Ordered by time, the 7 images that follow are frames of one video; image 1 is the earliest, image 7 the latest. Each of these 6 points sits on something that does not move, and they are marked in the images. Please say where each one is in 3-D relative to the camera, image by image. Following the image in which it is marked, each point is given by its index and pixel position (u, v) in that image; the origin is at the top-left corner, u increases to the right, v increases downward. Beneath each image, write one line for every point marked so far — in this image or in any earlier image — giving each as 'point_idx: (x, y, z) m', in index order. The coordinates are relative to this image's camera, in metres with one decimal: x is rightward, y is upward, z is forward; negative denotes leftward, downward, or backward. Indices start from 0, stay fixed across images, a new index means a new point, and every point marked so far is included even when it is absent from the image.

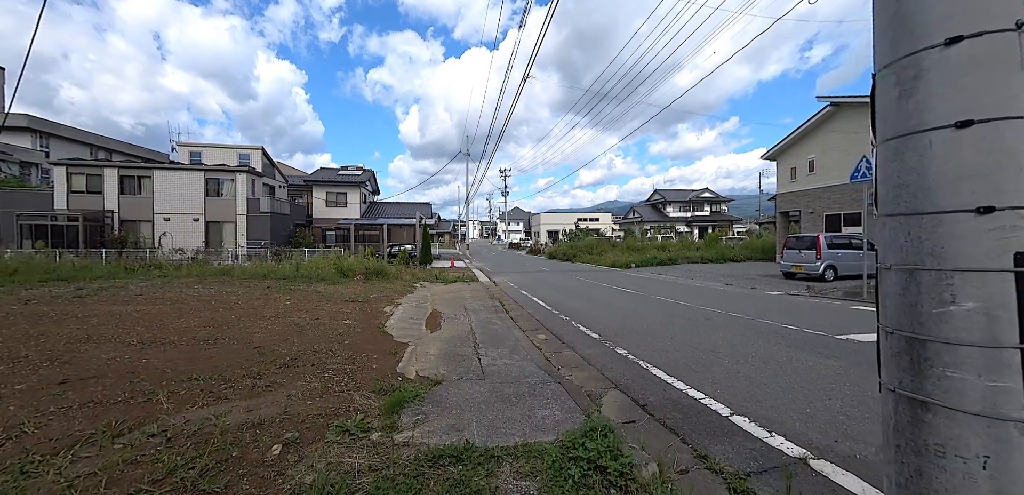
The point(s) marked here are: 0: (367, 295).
0: (-3.6, -1.2, +9.1) m
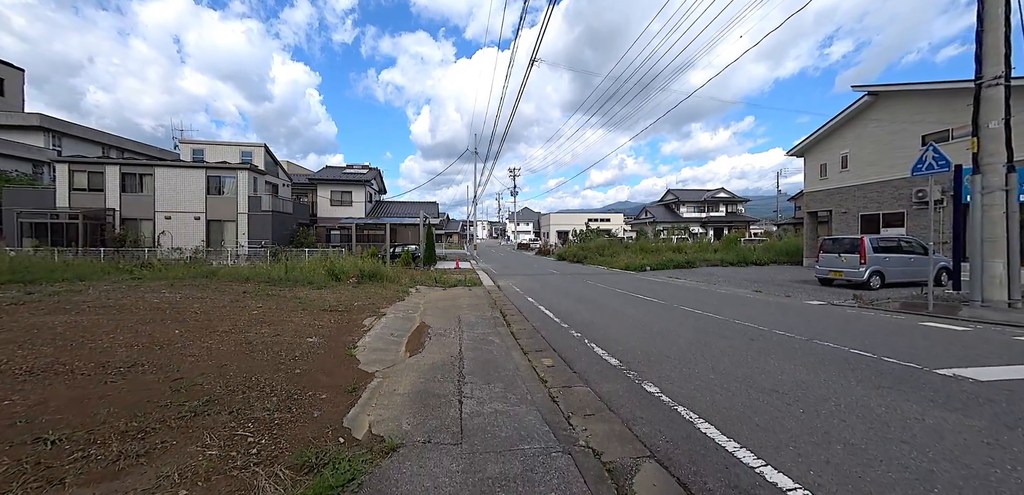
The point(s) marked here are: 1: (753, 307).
0: (-3.5, -1.2, +8.1) m
1: (+5.8, -1.4, +9.0) m
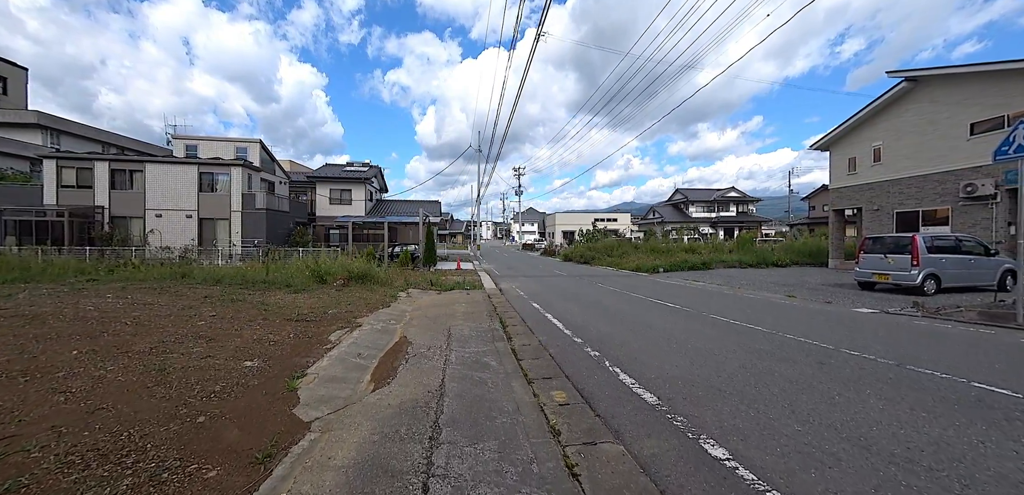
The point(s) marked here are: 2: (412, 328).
0: (-3.5, -1.2, +6.9) m
1: (+5.9, -1.4, +7.7) m
2: (-1.6, -1.3, +5.9) m
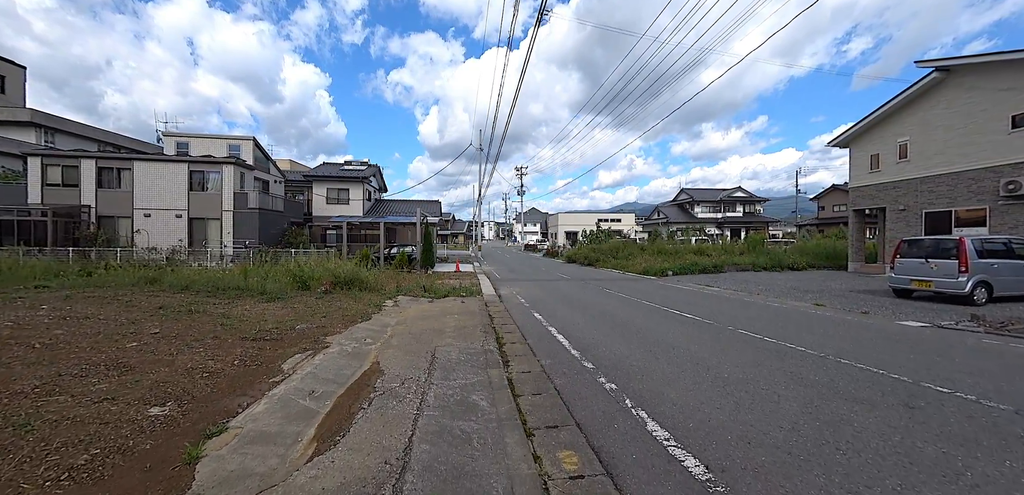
0: (-3.5, -1.3, +5.9) m
1: (+5.9, -1.5, +6.7) m
2: (-1.6, -1.4, +5.0) m
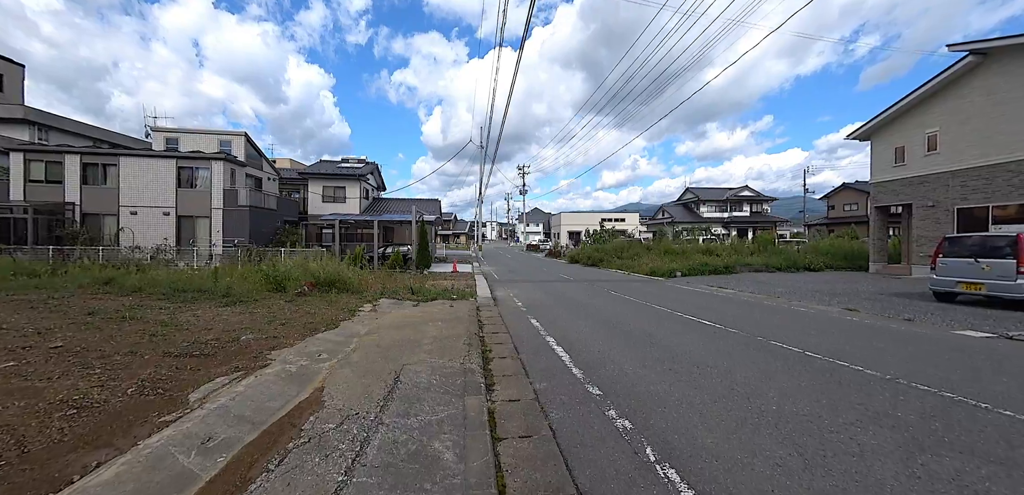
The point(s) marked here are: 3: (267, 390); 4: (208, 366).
0: (-3.7, -1.2, +5.0) m
1: (+5.7, -1.5, +5.6) m
2: (-1.8, -1.3, +4.0) m
3: (-2.2, -1.3, +3.3) m
4: (-3.2, -1.2, +3.9) m
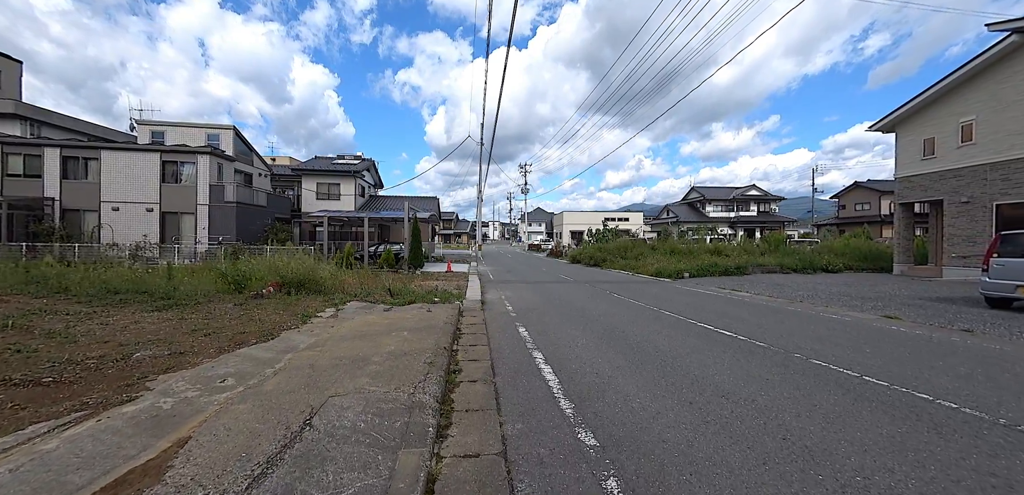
0: (-3.9, -1.1, +3.9) m
1: (+5.4, -1.4, +4.5) m
2: (-2.1, -1.2, +2.9) m
3: (-2.5, -1.2, +2.3) m
4: (-3.5, -1.1, +2.8) m
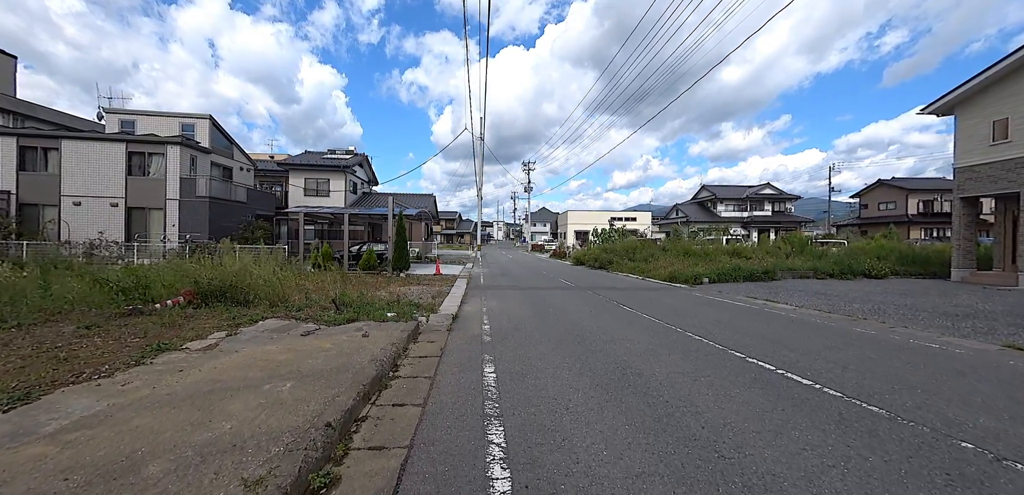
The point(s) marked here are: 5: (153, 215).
0: (-4.4, -1.1, +1.9) m
1: (+5.0, -1.4, +2.3) m
2: (-2.6, -1.2, +0.8) m
3: (-3.0, -1.2, +0.2) m
4: (-4.0, -1.1, +0.8) m
5: (-19.3, +1.8, +19.9) m
